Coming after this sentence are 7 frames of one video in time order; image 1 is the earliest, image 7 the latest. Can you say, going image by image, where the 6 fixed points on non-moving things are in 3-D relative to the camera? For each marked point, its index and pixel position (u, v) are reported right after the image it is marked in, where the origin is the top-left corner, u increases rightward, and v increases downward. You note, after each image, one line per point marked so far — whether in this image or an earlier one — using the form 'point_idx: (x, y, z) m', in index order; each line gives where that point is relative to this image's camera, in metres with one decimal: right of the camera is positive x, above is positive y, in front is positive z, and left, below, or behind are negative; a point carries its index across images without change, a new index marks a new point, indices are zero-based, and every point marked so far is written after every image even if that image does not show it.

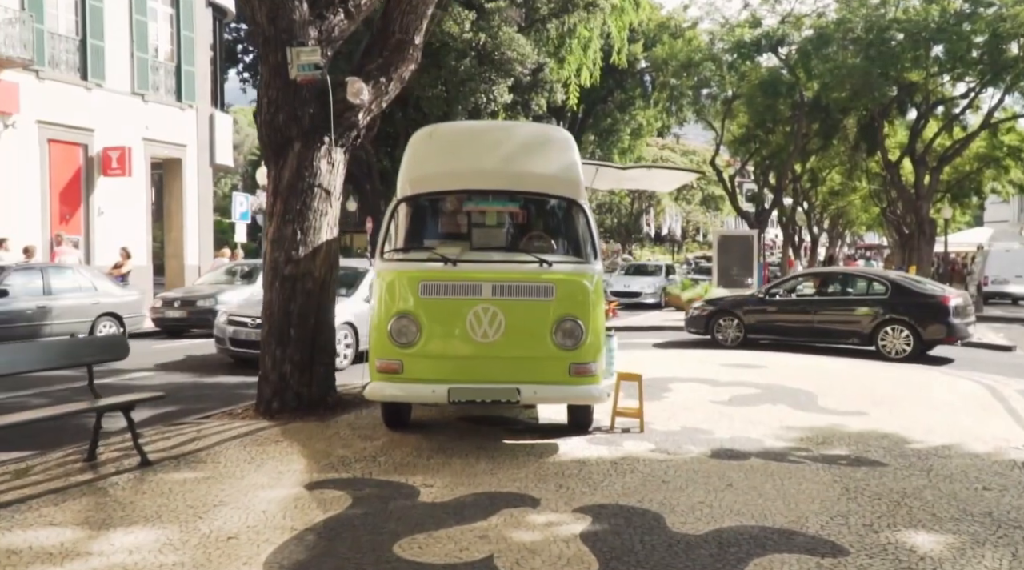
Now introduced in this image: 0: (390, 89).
0: (-1.2, +2.0, +9.6) m
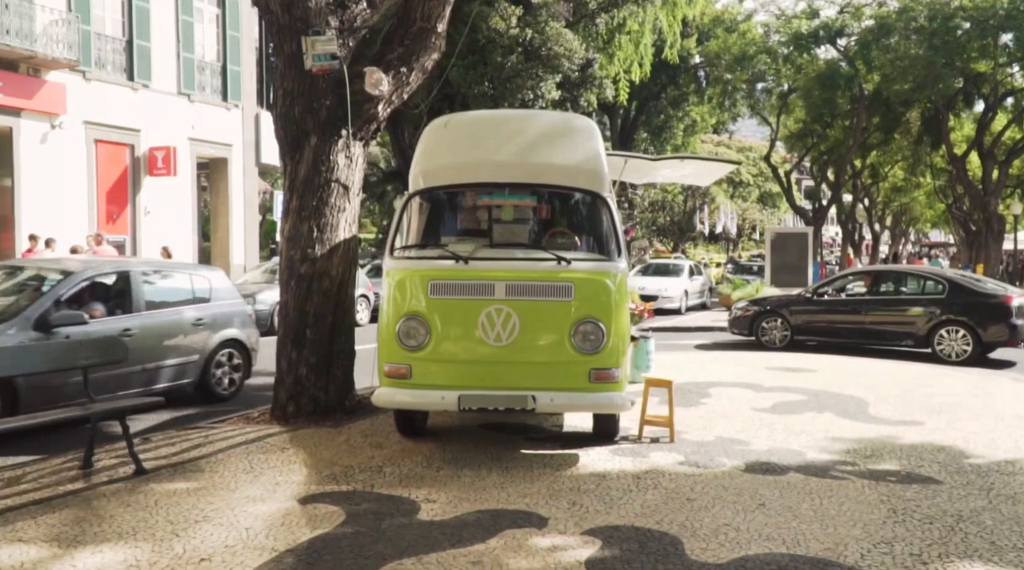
0: (-1.0, +2.0, +9.2) m
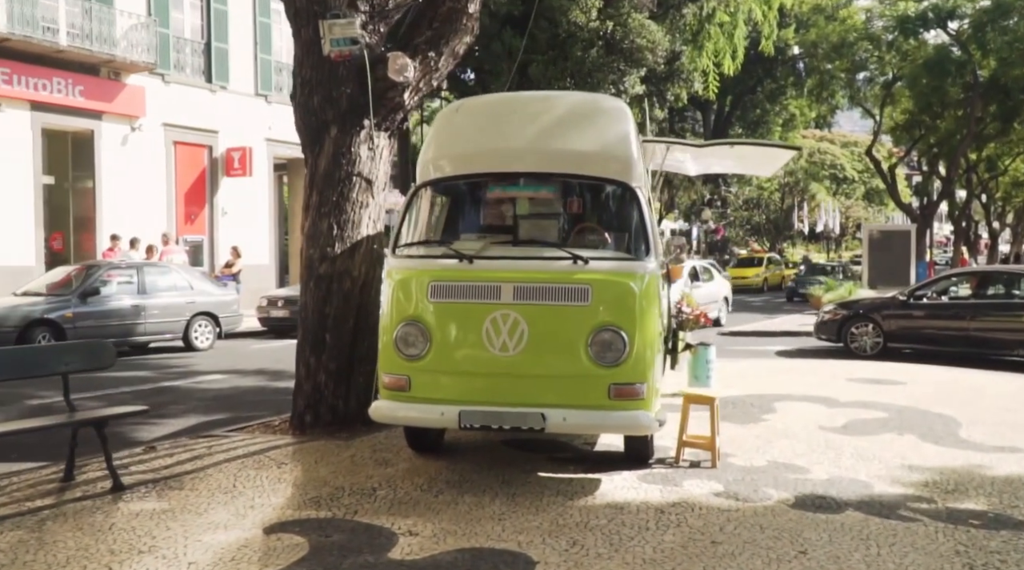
0: (-0.6, +2.0, +8.5) m
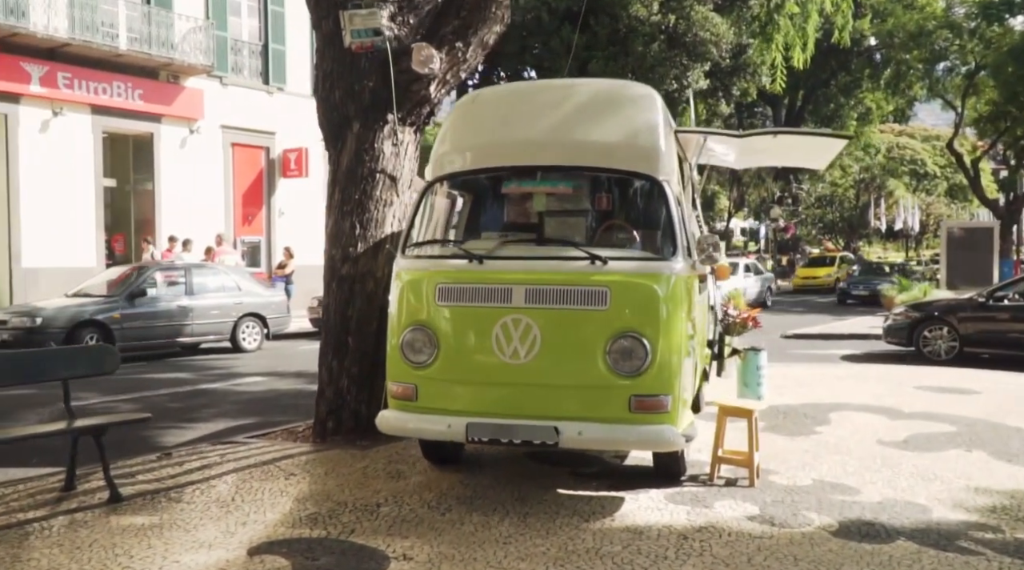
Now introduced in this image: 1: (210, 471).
0: (-0.4, +1.9, +8.1) m
1: (-2.1, -1.3, +6.6) m
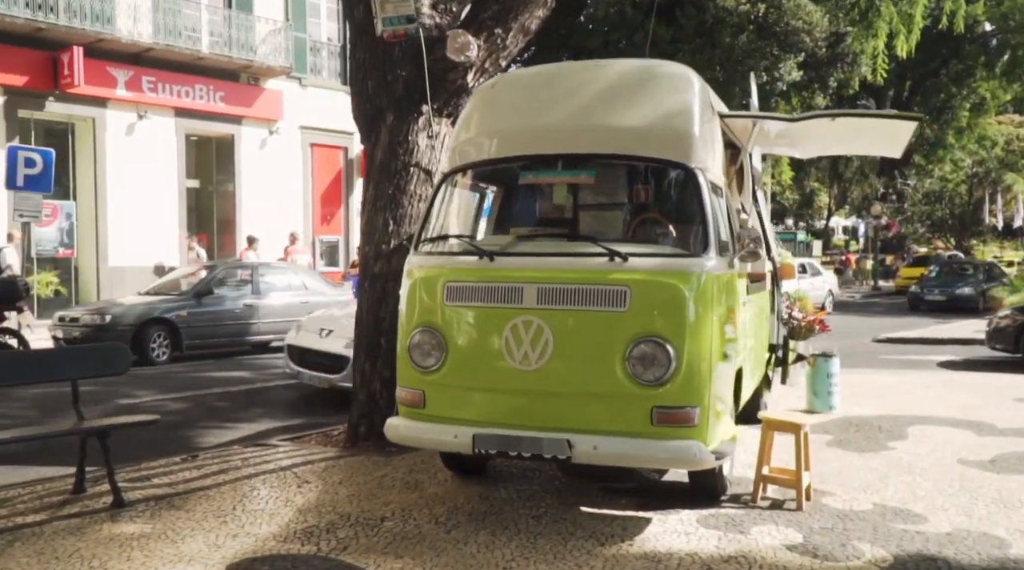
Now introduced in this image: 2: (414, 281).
0: (0.0, +1.9, +7.7) m
1: (-1.9, -1.3, +6.4) m
2: (-0.6, 0.0, +5.5) m
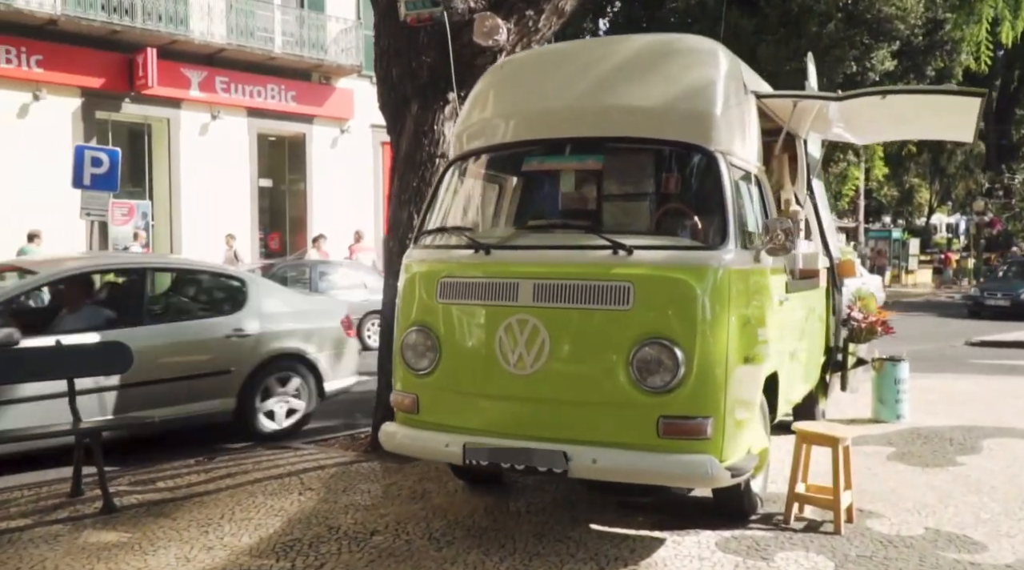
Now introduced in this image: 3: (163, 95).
0: (+0.2, +2.0, +7.2) m
1: (-1.8, -1.2, +6.1) m
2: (-0.5, 0.0, +5.1) m
3: (-6.6, +3.6, +18.1) m
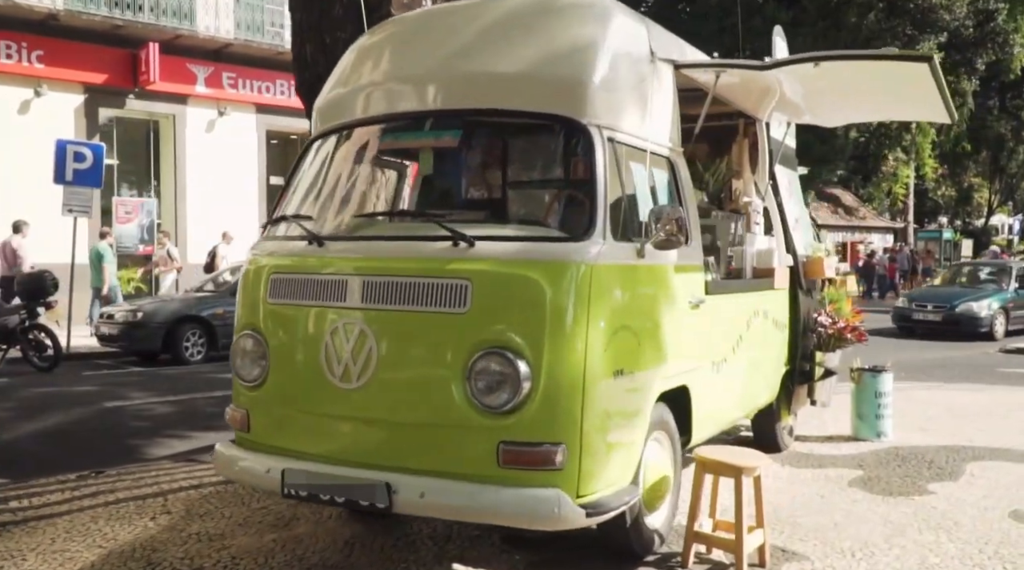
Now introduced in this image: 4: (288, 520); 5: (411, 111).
0: (-0.3, +2.0, +6.5) m
1: (-2.4, -1.2, +5.5) m
2: (-1.2, +0.1, +4.4) m
3: (-6.4, +3.6, +17.8) m
4: (-1.2, -1.2, +5.0) m
5: (-0.4, +0.8, +4.5) m
